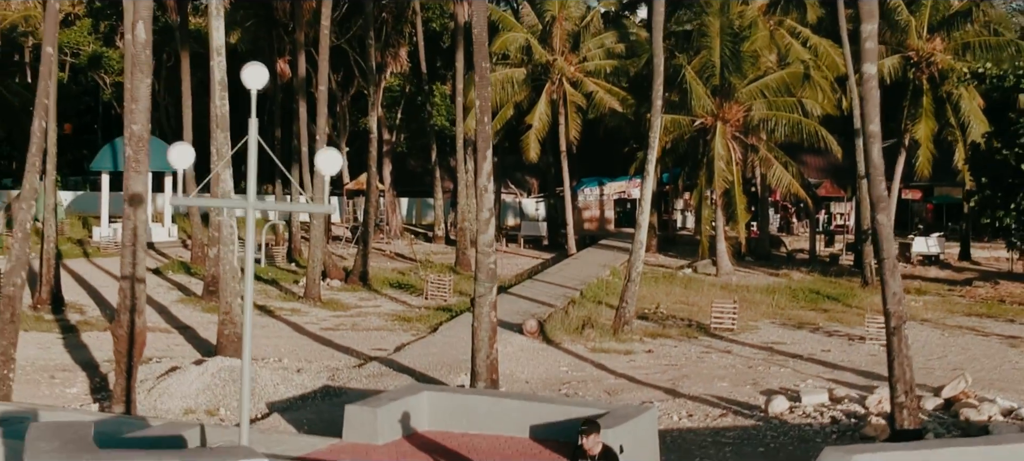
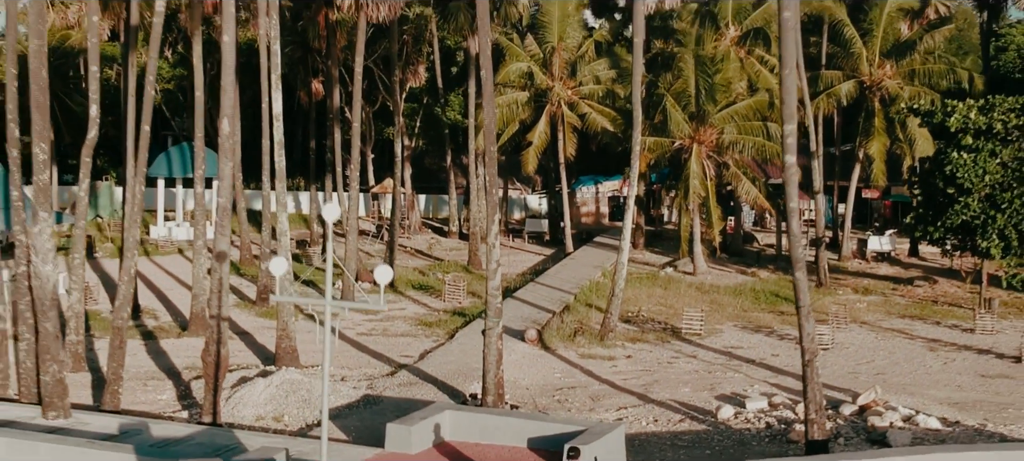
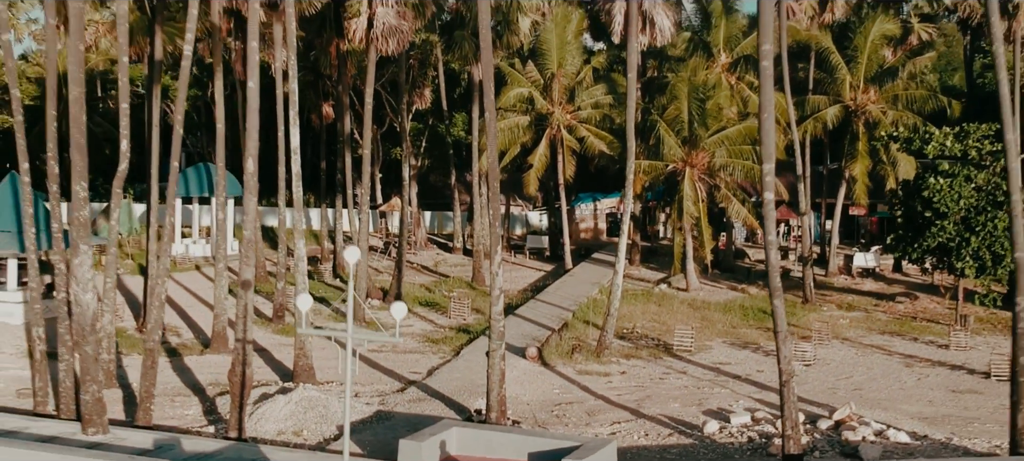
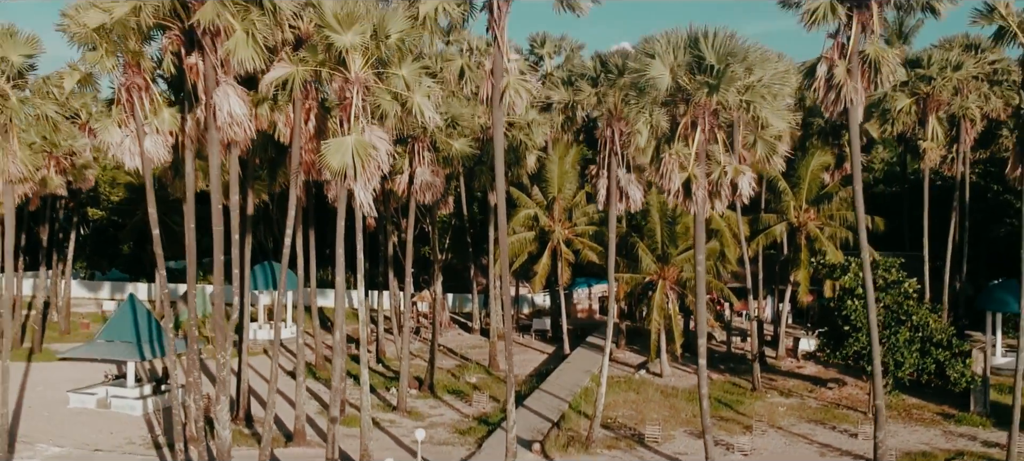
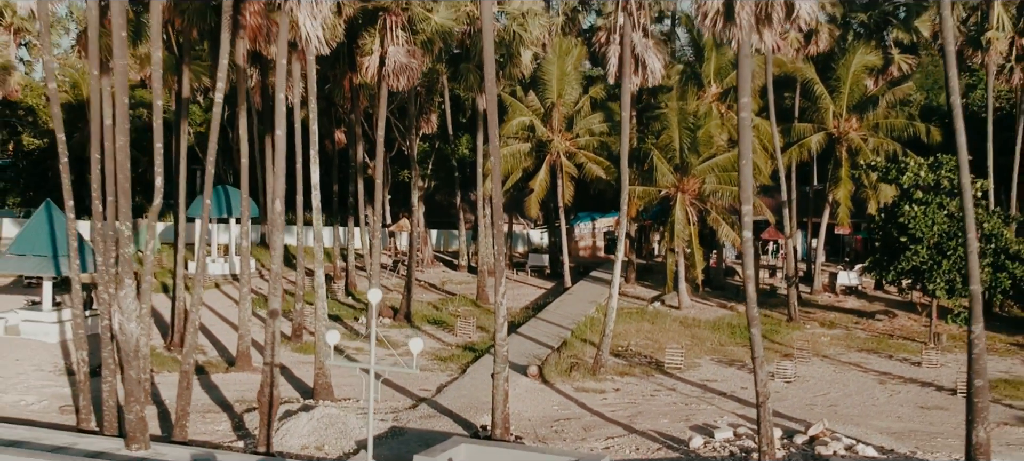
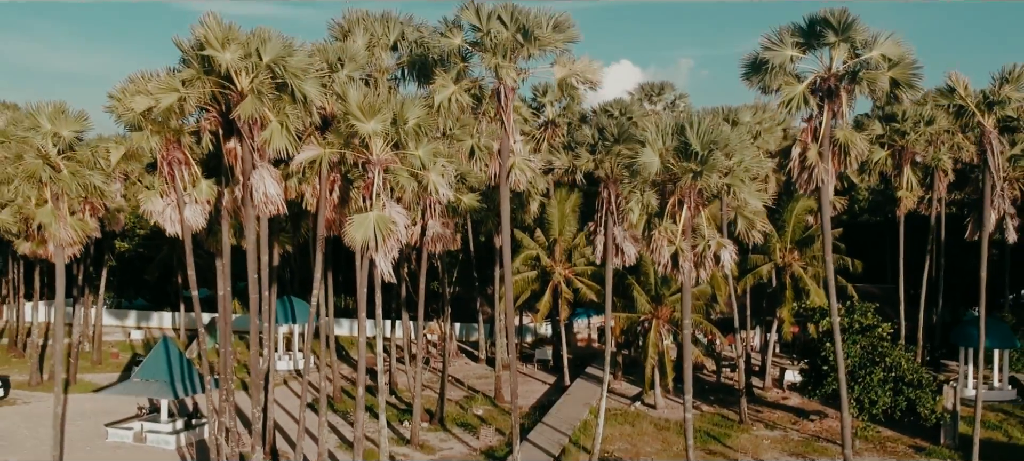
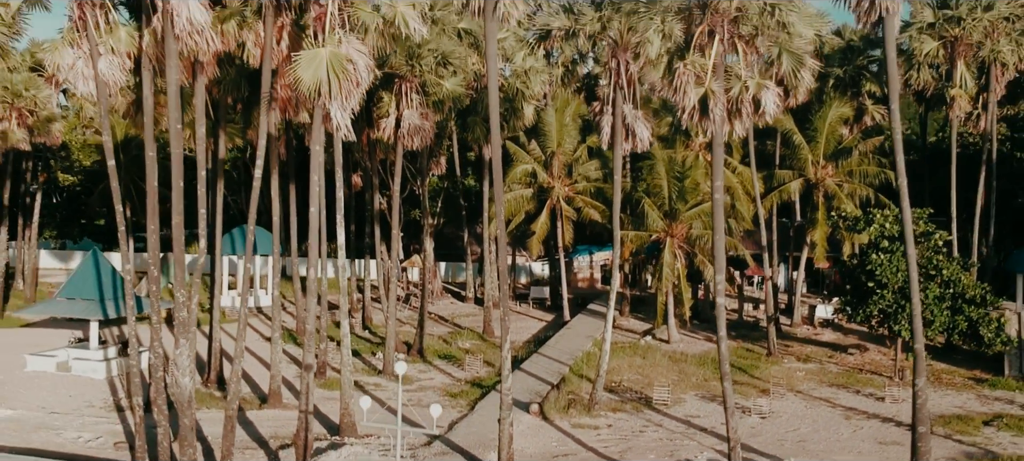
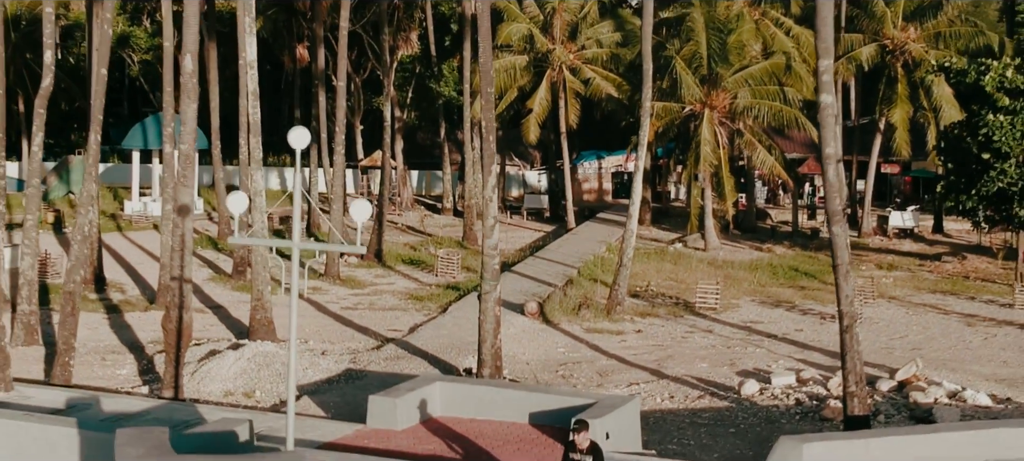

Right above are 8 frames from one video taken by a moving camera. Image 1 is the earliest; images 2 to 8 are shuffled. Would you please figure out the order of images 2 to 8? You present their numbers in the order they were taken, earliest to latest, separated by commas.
8, 2, 3, 5, 7, 4, 6
